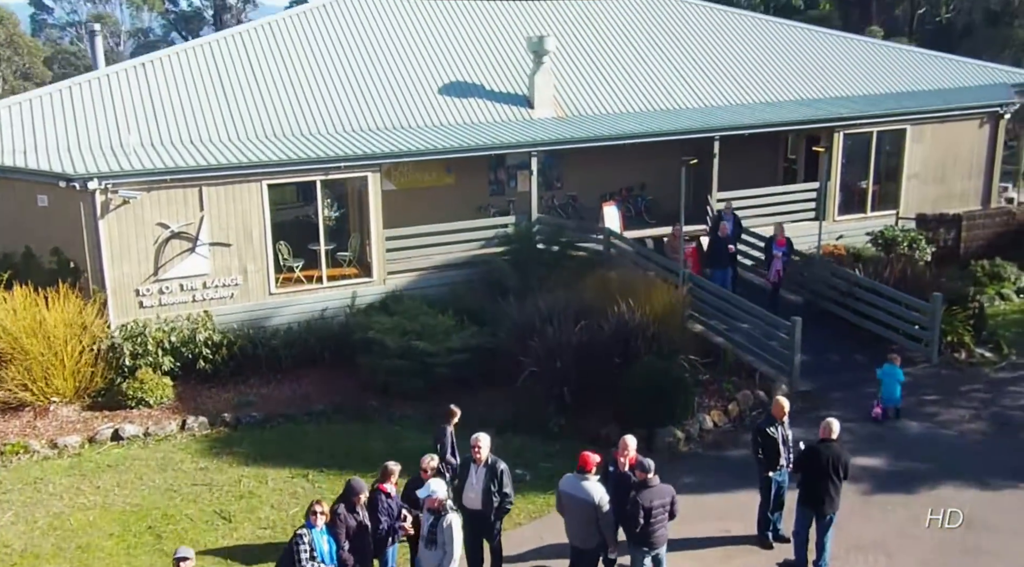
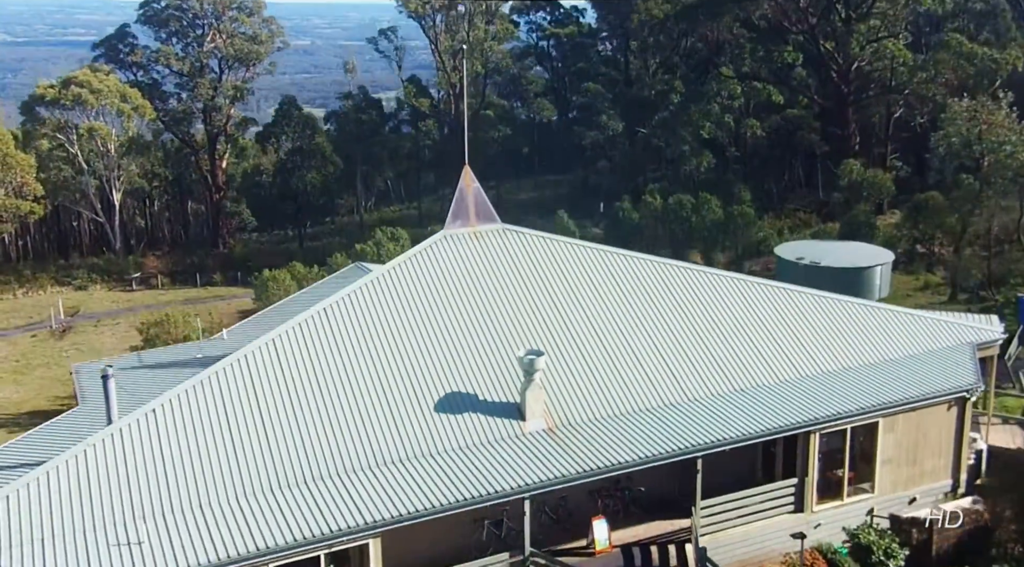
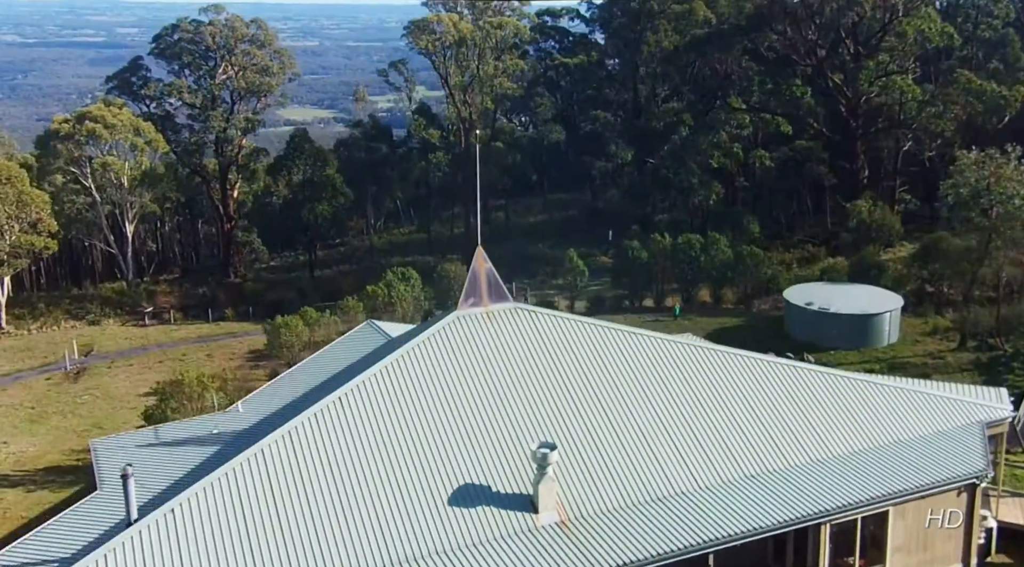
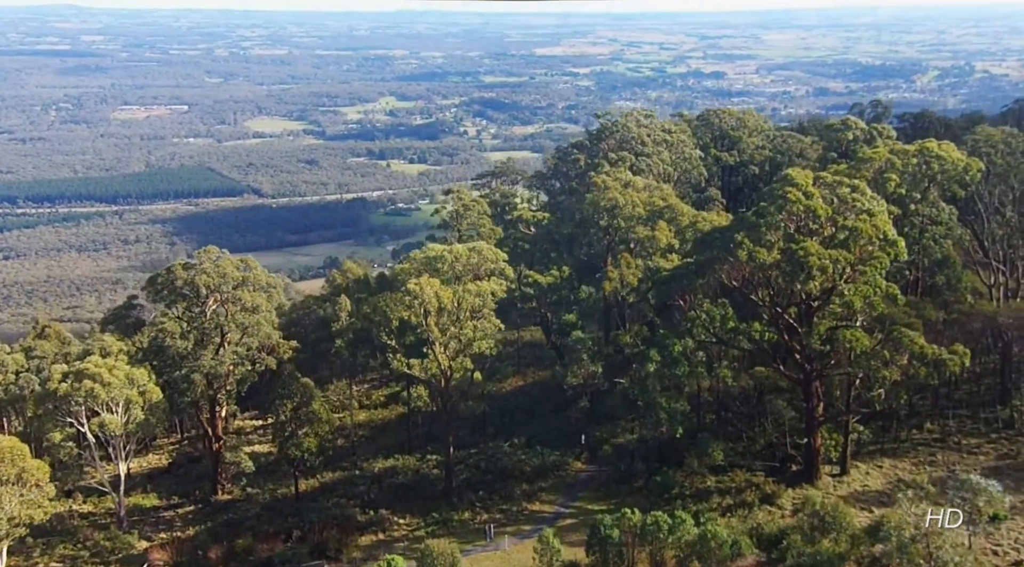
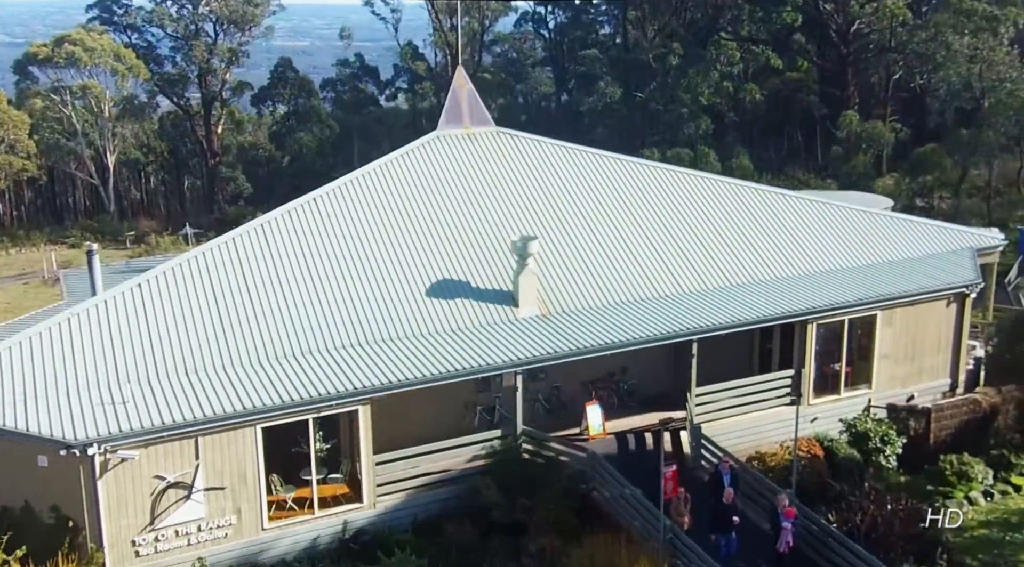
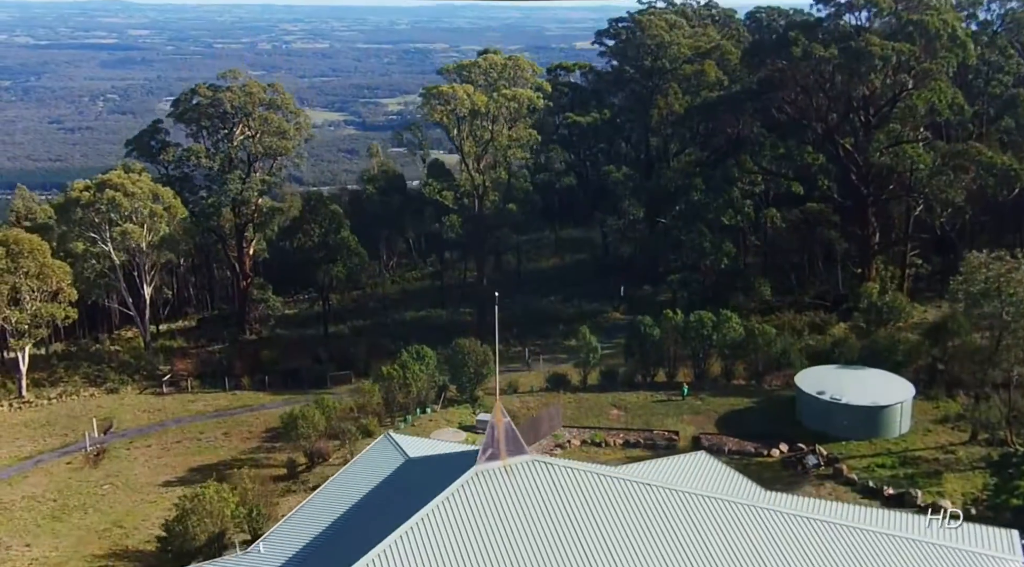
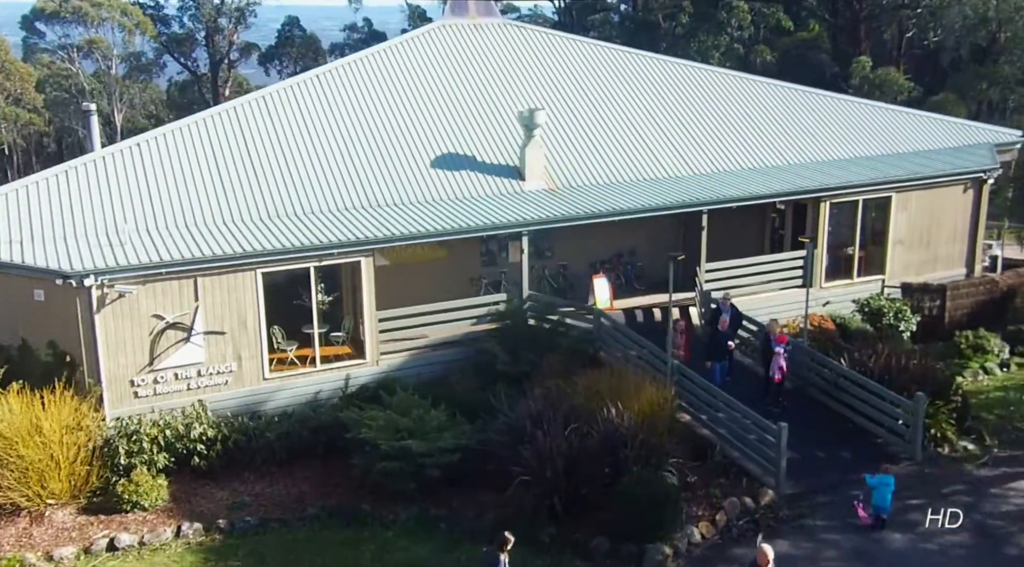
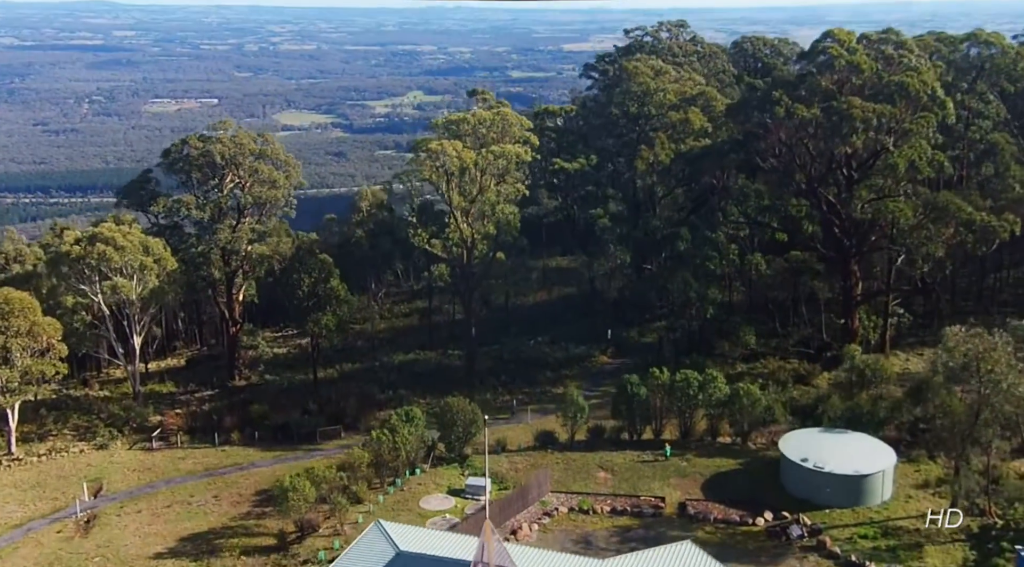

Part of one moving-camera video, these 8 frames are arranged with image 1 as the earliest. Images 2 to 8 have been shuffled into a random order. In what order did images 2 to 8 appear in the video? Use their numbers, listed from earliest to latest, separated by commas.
7, 5, 2, 3, 6, 8, 4
